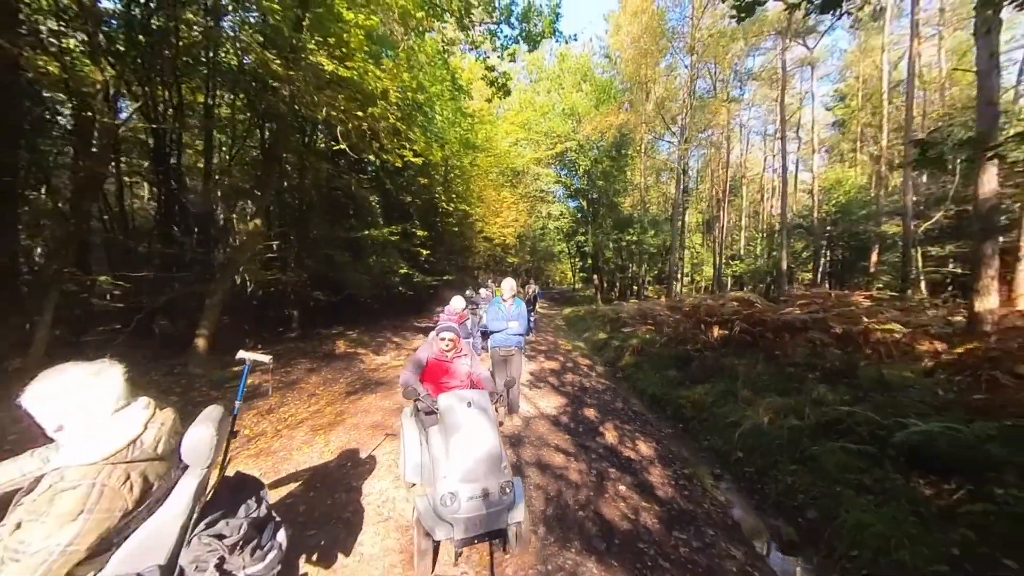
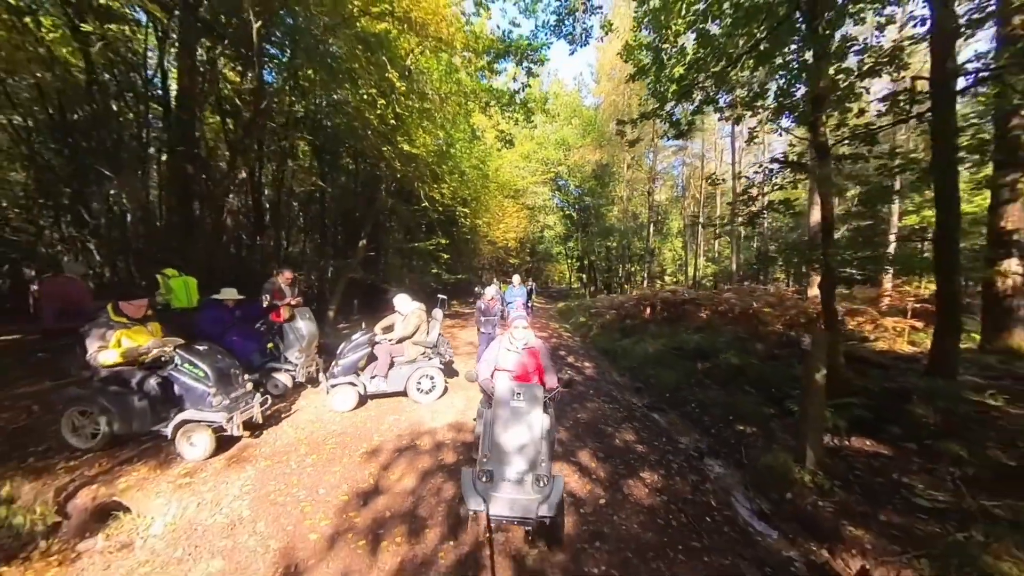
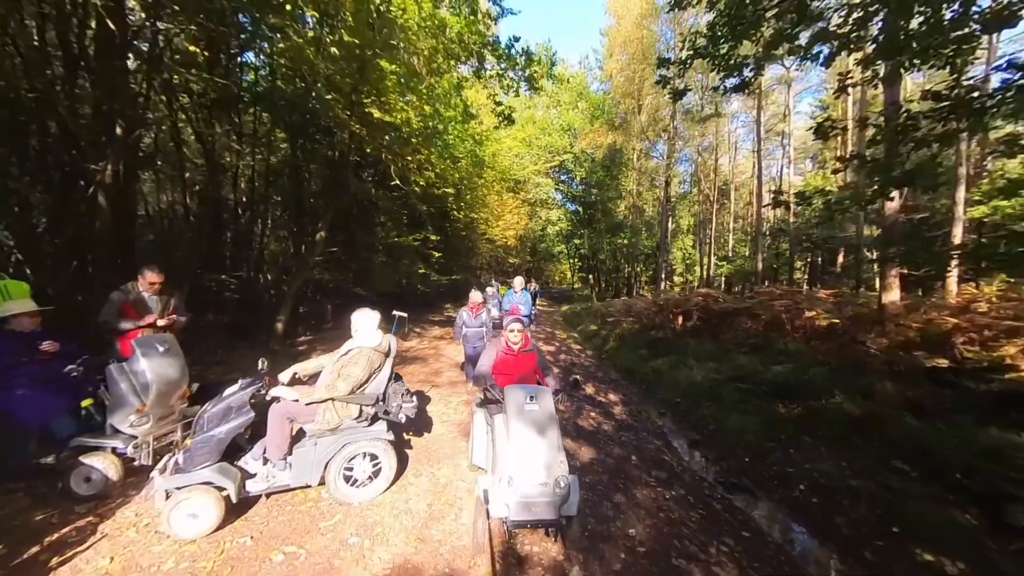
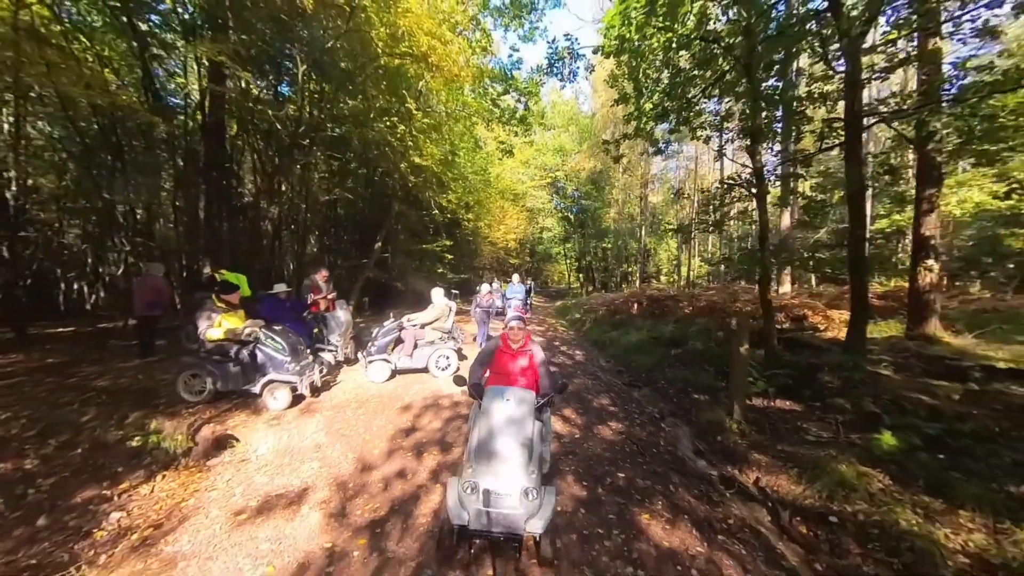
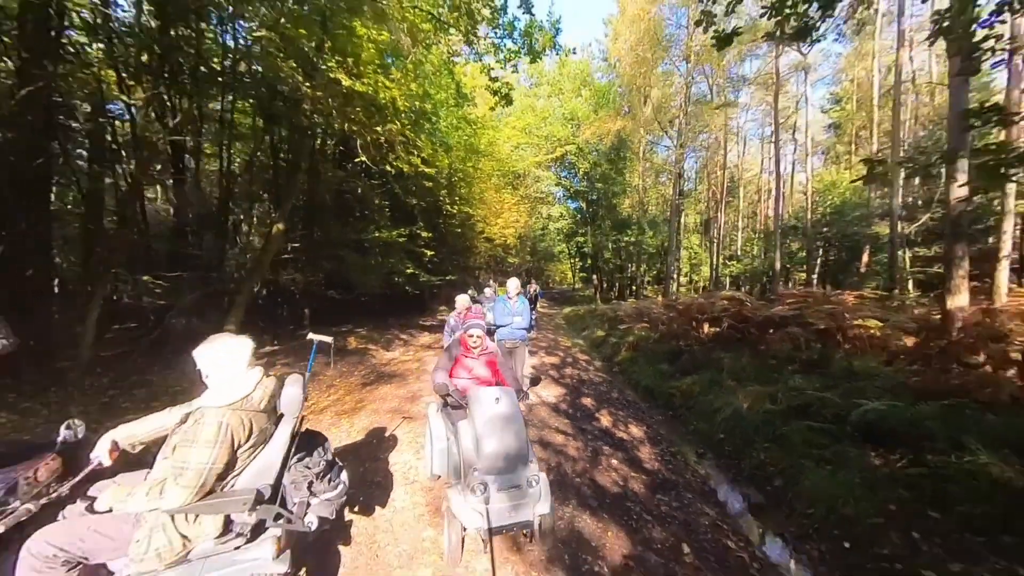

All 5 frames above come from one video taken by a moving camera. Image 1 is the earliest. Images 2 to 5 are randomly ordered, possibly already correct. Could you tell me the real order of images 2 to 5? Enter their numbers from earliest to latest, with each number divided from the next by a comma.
5, 3, 2, 4
